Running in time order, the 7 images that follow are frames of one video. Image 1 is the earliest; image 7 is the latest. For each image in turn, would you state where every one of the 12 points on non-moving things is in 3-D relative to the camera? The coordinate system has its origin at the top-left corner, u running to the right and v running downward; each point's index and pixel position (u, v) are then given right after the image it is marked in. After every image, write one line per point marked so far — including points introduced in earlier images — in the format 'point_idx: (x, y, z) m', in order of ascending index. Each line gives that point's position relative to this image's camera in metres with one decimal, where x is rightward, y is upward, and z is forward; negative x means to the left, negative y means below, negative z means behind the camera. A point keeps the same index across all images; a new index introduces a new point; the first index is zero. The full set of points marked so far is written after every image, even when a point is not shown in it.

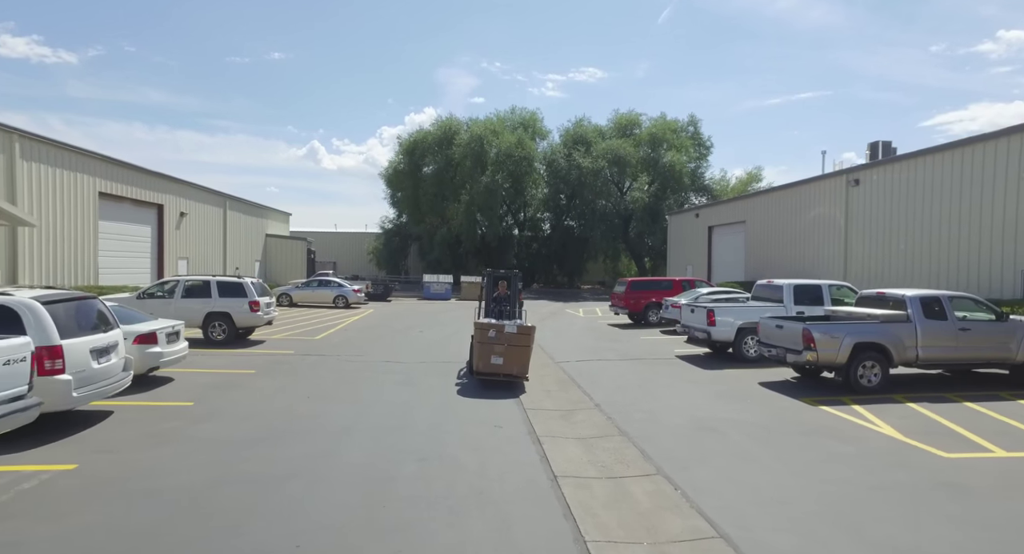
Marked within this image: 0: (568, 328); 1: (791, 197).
0: (+1.8, -1.7, +18.8) m
1: (+9.7, +2.8, +19.7) m
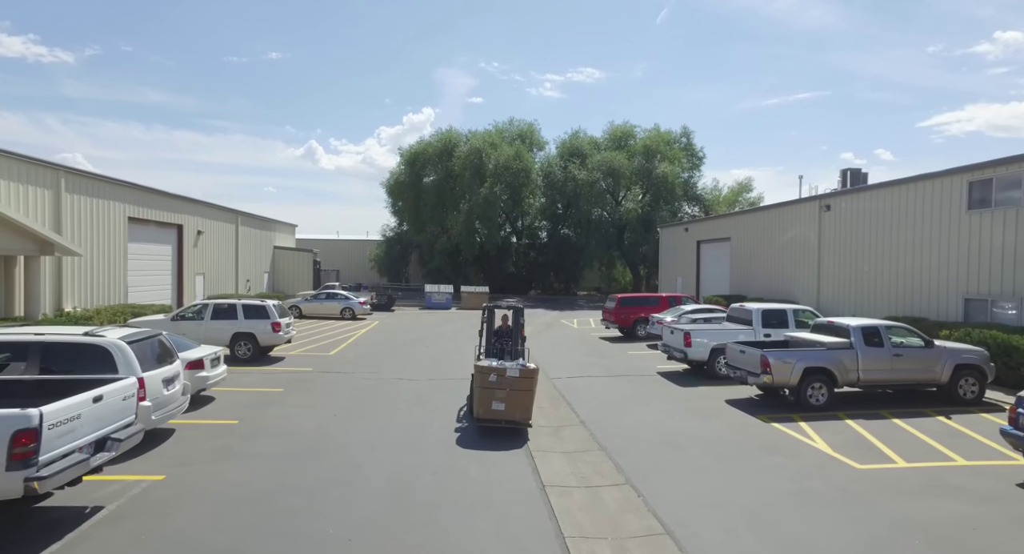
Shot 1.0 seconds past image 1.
0: (+1.7, -2.3, +20.2) m
1: (+9.6, +2.3, +21.1) m
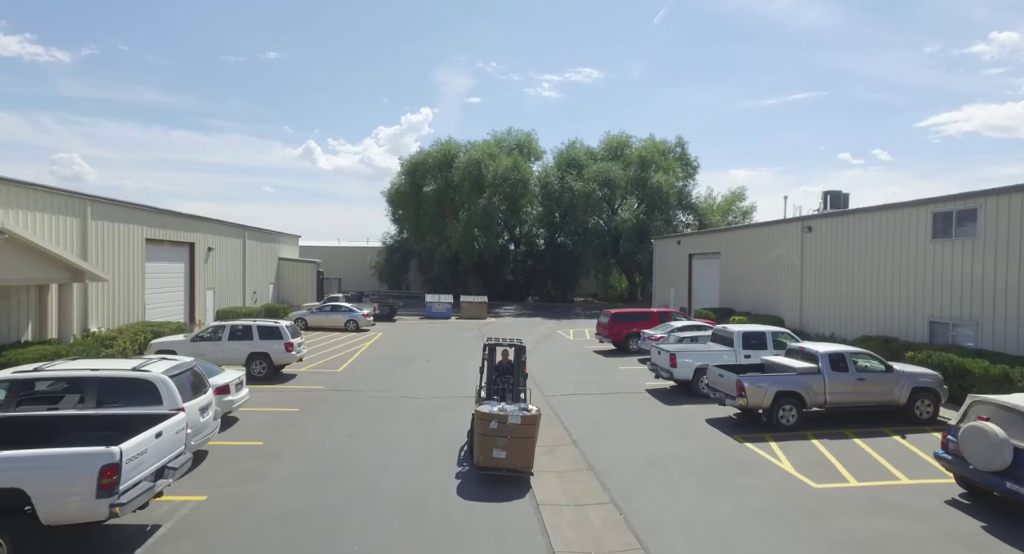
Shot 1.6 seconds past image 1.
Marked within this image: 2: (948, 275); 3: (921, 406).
0: (+1.7, -2.8, +21.1) m
1: (+9.5, +1.7, +22.1) m
2: (+10.4, 0.0, +13.6) m
3: (+7.8, -2.4, +10.9) m
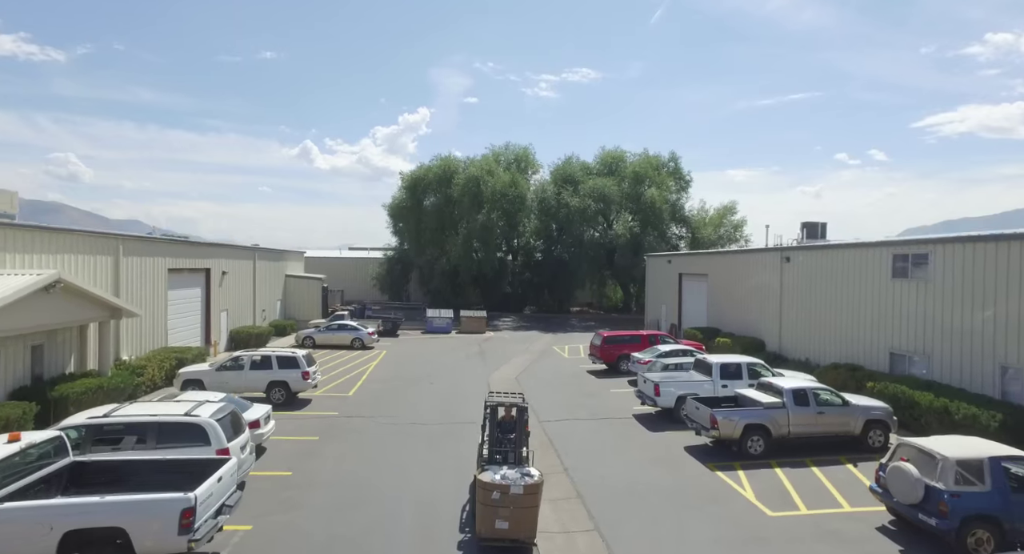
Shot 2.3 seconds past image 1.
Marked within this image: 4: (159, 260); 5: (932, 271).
0: (+1.6, -3.8, +22.5) m
1: (+9.4, +0.7, +23.5) m
2: (+10.3, -0.9, +15.0) m
3: (+7.8, -3.4, +12.3) m
4: (-11.8, +0.6, +19.1) m
5: (+10.4, +0.1, +14.2) m
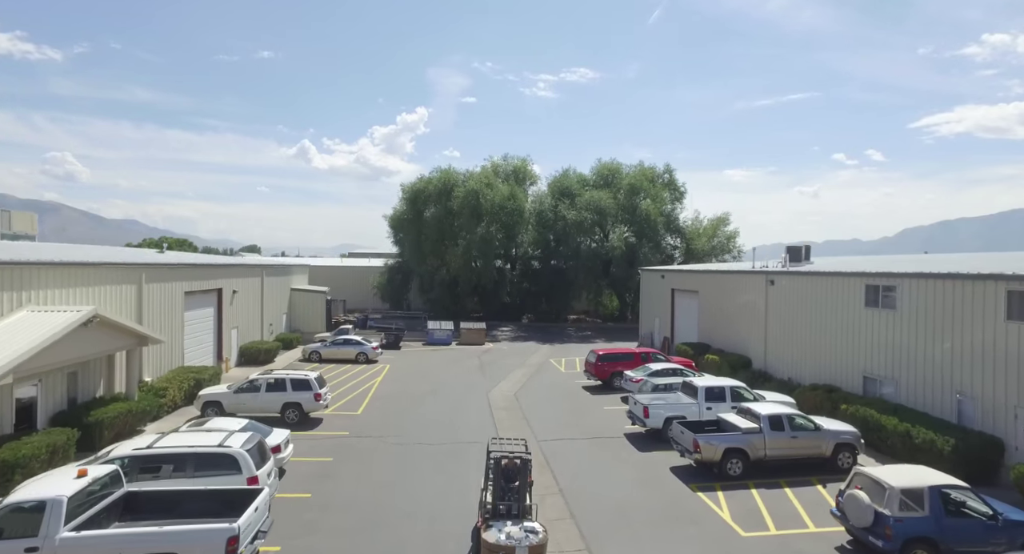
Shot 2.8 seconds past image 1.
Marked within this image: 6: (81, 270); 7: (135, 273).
0: (+1.5, -4.6, +23.6) m
1: (+9.4, -0.1, +24.6) m
2: (+10.3, -1.8, +16.1) m
3: (+7.8, -4.2, +13.4) m
4: (-11.8, -0.3, +20.1) m
5: (+10.4, -0.7, +15.3) m
6: (-11.3, +0.2, +14.9) m
7: (-11.5, +0.1, +17.4) m
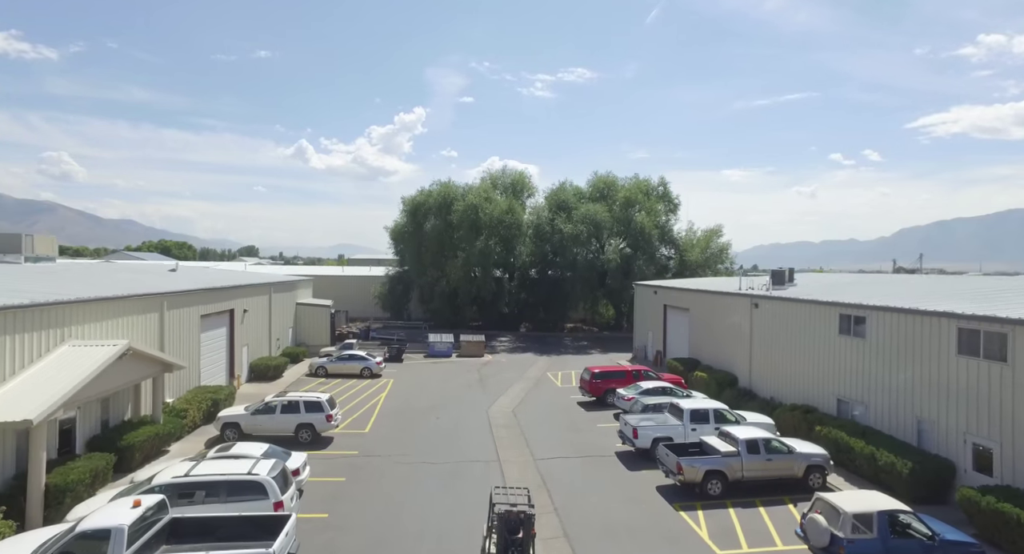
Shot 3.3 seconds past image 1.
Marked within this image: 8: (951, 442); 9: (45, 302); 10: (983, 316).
0: (+1.5, -5.5, +24.8) m
1: (+9.3, -1.0, +25.8) m
2: (+10.3, -2.7, +17.3) m
3: (+7.7, -5.1, +14.6) m
4: (-11.9, -1.2, +21.3) m
5: (+10.4, -1.6, +16.6) m
6: (-11.3, -0.8, +16.1) m
7: (-11.5, -0.8, +18.6) m
8: (+10.6, -4.0, +13.8) m
9: (-11.1, -0.6, +13.7) m
10: (+10.7, -0.9, +13.0) m
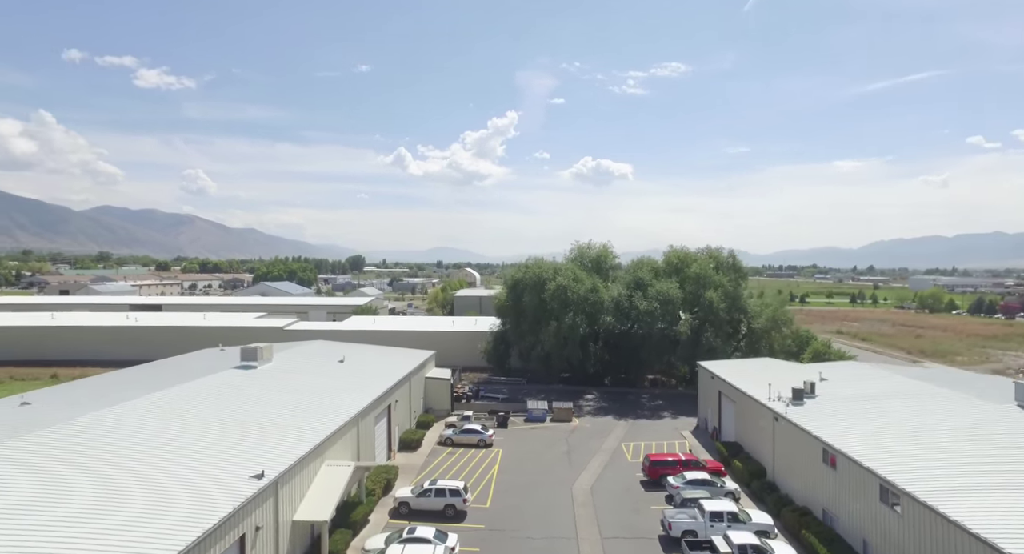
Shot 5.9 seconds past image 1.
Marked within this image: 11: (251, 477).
0: (+6.0, -11.8, +33.0) m
1: (+13.9, -7.3, +32.8) m
2: (+13.4, -8.9, +24.2) m
3: (+10.5, -11.4, +21.9) m
4: (-7.8, -7.6, +31.7) m
5: (+13.4, -7.8, +23.5) m
6: (-8.0, -7.2, +26.5) m
7: (-7.9, -7.2, +28.9) m
8: (+13.2, -10.2, +20.7) m
9: (-8.2, -7.0, +24.1) m
10: (+13.2, -7.1, +19.9) m
11: (-8.9, -6.8, +19.4) m
